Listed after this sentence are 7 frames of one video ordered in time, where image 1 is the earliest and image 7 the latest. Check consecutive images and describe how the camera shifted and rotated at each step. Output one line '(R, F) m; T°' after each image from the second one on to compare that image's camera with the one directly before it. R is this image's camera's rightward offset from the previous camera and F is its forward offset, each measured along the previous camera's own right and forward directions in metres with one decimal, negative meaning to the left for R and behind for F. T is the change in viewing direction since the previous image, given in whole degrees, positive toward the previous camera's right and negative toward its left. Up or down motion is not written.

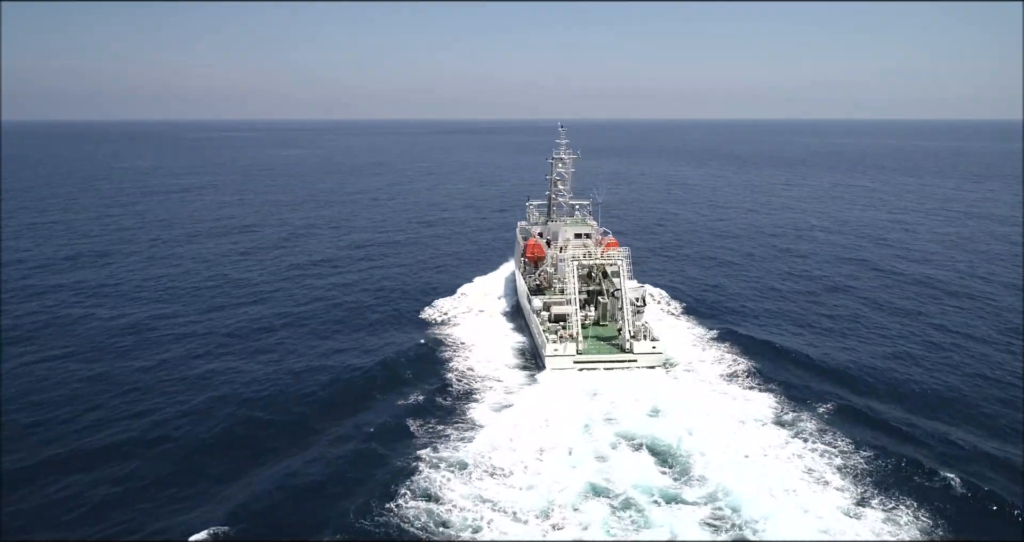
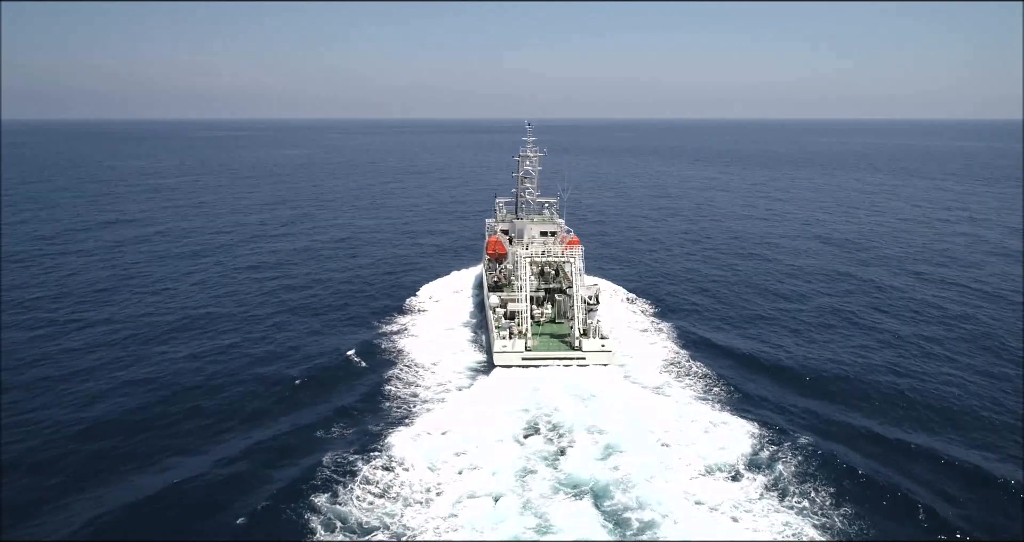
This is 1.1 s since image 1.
(+3.5, +4.9) m; 0°
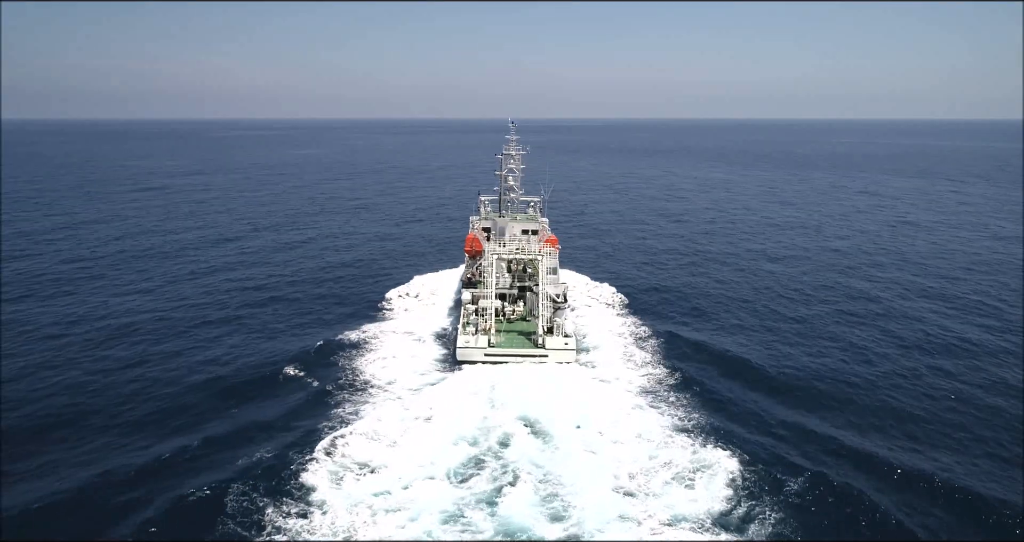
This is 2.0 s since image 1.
(+2.5, +1.4) m; 0°
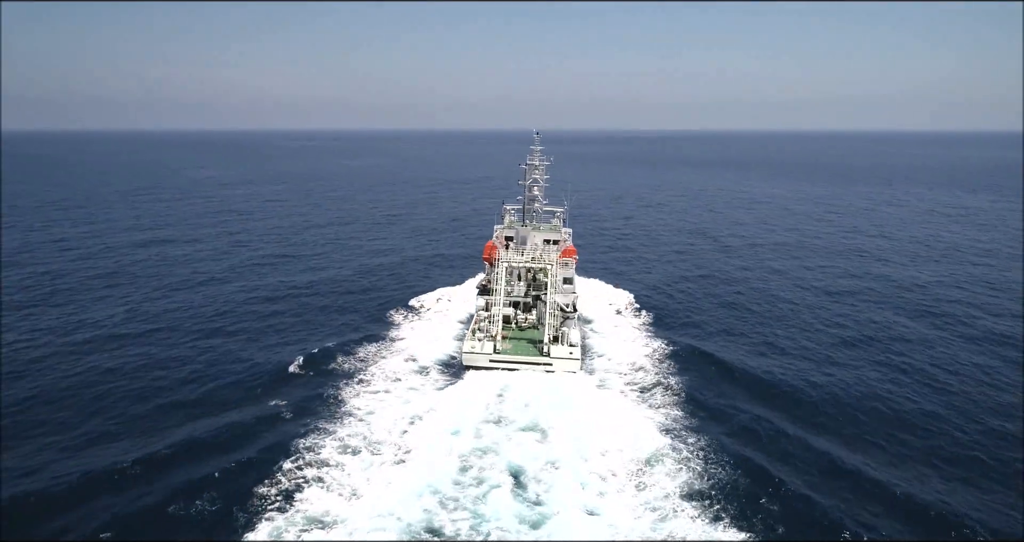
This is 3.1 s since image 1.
(+2.1, +2.2) m; -4°
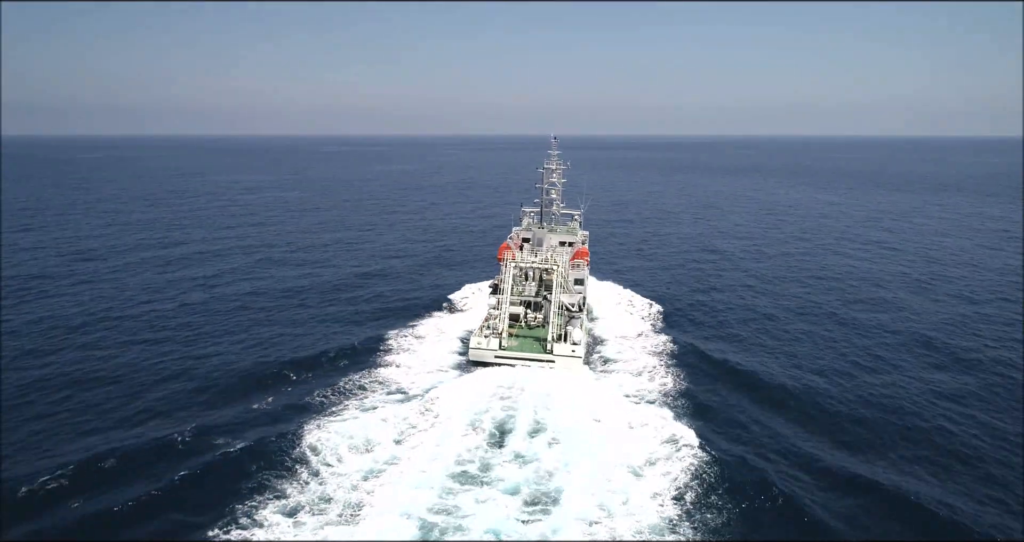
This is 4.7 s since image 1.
(+0.7, -2.5) m; -2°
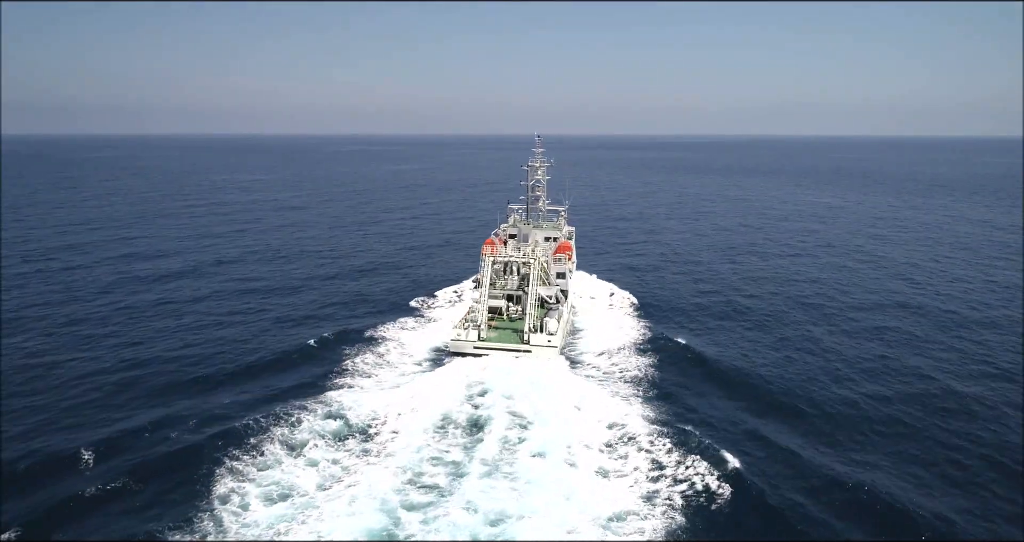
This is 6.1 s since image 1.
(+1.6, -1.7) m; 0°
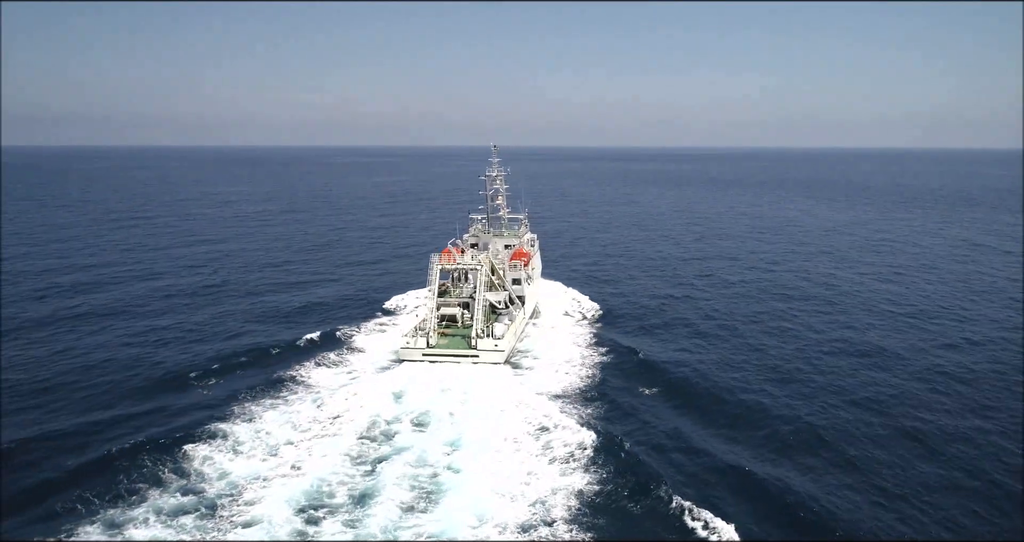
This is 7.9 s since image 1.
(+4.5, +3.4) m; 0°
